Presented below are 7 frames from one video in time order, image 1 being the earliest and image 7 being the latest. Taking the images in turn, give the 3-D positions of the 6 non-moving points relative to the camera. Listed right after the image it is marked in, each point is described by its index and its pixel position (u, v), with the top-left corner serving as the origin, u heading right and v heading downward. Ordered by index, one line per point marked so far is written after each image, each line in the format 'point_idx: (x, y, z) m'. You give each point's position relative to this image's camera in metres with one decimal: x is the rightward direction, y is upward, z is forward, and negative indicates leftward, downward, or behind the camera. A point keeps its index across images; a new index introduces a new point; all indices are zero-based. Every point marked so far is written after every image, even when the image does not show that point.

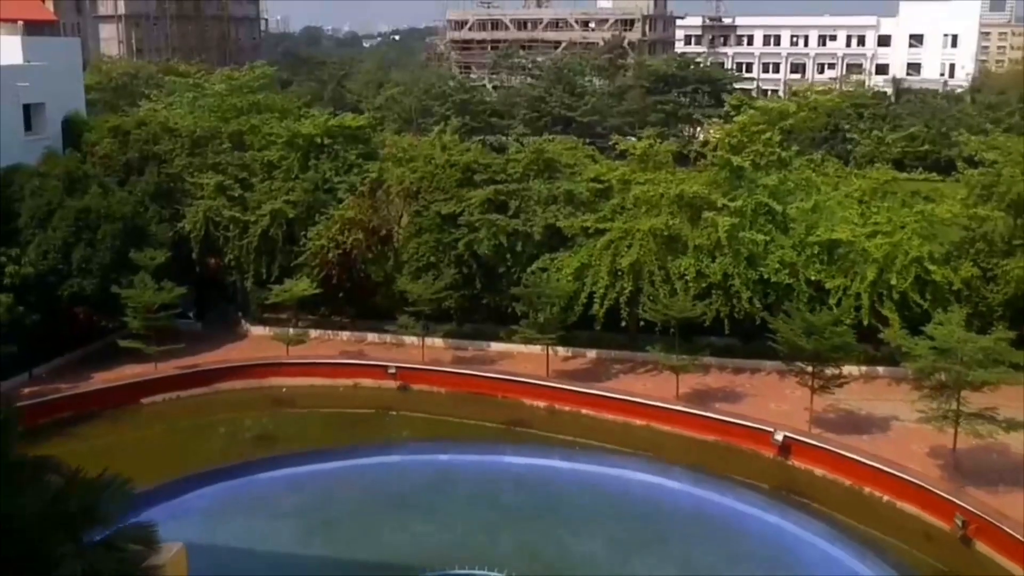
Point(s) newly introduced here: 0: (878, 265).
0: (+6.1, +0.3, +19.7) m
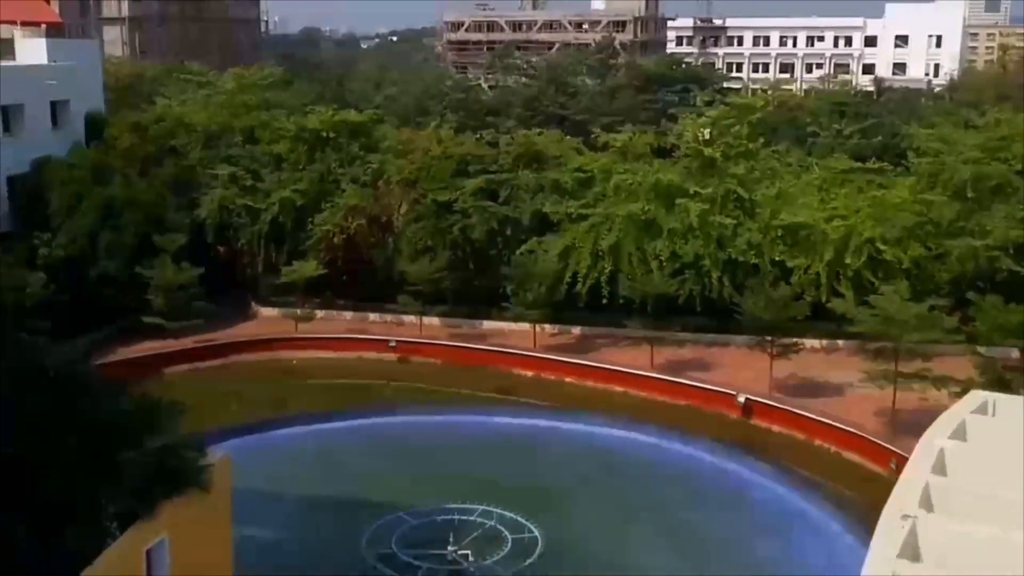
0: (+5.9, +0.7, +21.7) m
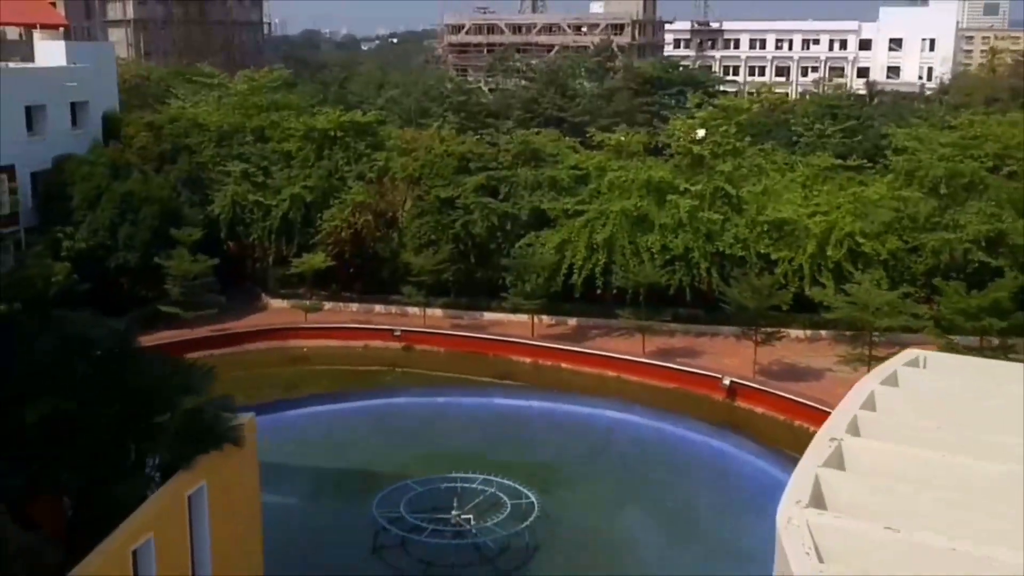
0: (+5.9, +0.9, +22.9) m
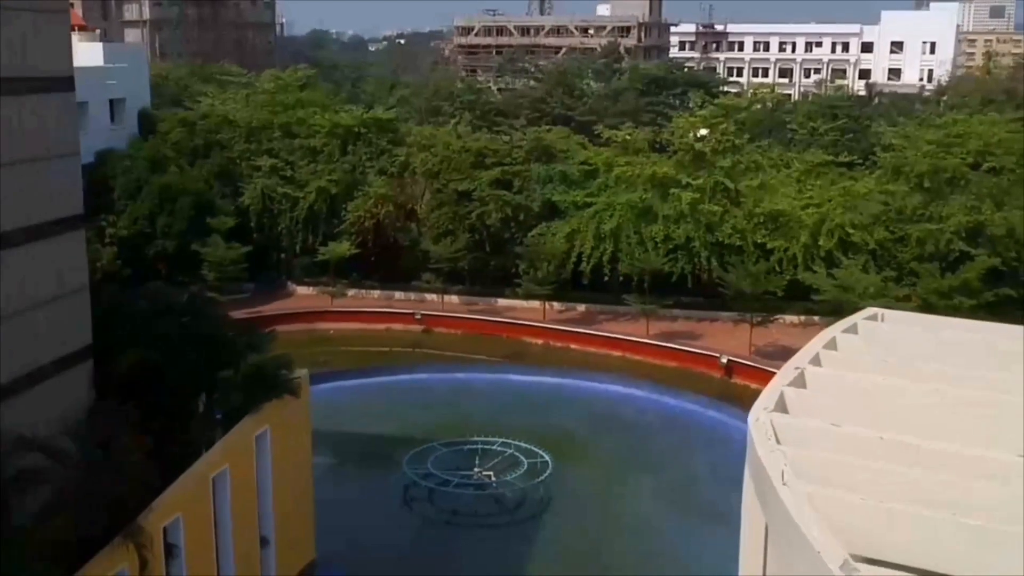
0: (+6.2, +1.2, +24.6) m
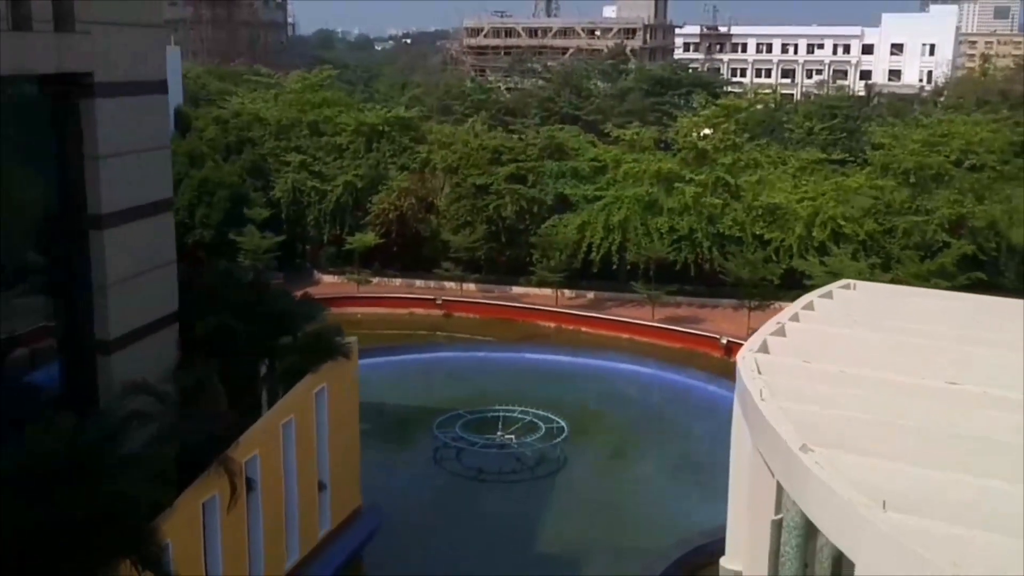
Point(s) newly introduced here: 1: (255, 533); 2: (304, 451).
0: (+6.5, +1.5, +26.5) m
1: (-2.8, -2.7, +13.0) m
2: (-2.5, -2.0, +14.2) m
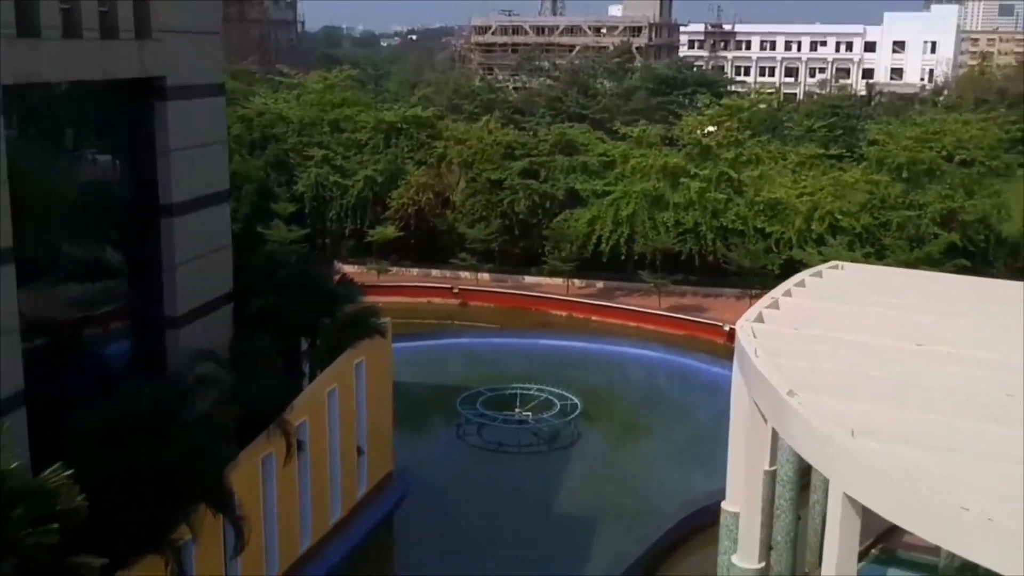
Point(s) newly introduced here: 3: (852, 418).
0: (+6.9, +1.7, +27.9) m
1: (-2.5, -2.5, +14.5) m
2: (-2.2, -1.7, +15.7) m
3: (+2.5, -1.0, +8.7) m
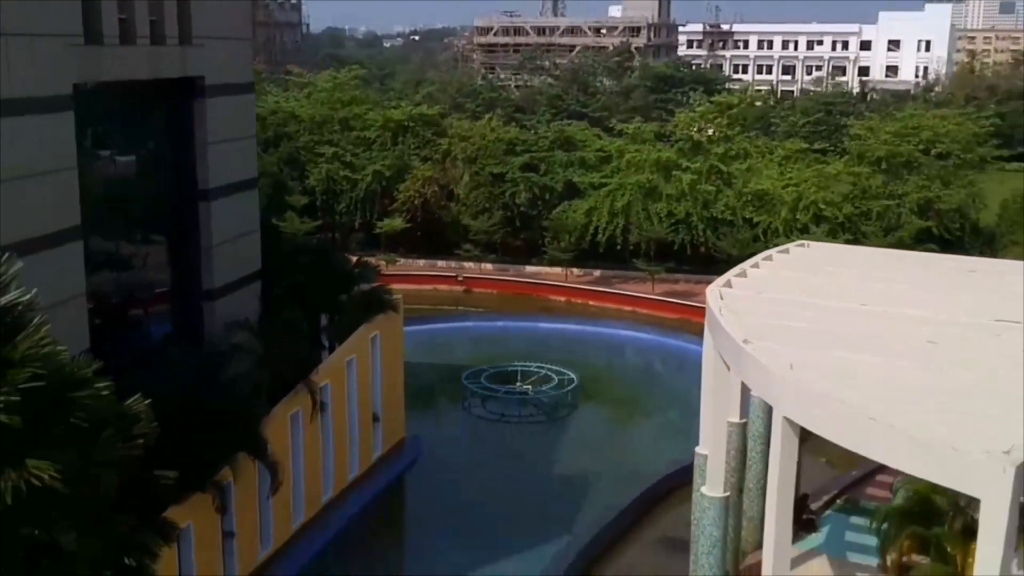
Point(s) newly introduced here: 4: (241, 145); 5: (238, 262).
0: (+6.9, +2.0, +29.6) m
1: (-2.5, -2.2, +16.1) m
2: (-2.2, -1.4, +17.3) m
3: (+2.5, -0.6, +10.3) m
4: (-3.6, +1.9, +15.8) m
5: (-3.7, +0.4, +15.9) m
